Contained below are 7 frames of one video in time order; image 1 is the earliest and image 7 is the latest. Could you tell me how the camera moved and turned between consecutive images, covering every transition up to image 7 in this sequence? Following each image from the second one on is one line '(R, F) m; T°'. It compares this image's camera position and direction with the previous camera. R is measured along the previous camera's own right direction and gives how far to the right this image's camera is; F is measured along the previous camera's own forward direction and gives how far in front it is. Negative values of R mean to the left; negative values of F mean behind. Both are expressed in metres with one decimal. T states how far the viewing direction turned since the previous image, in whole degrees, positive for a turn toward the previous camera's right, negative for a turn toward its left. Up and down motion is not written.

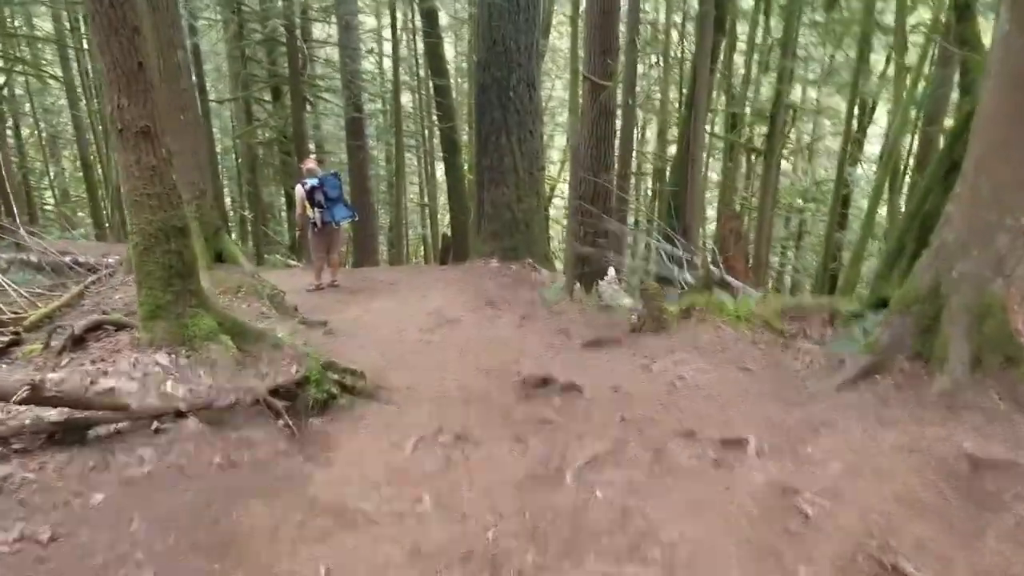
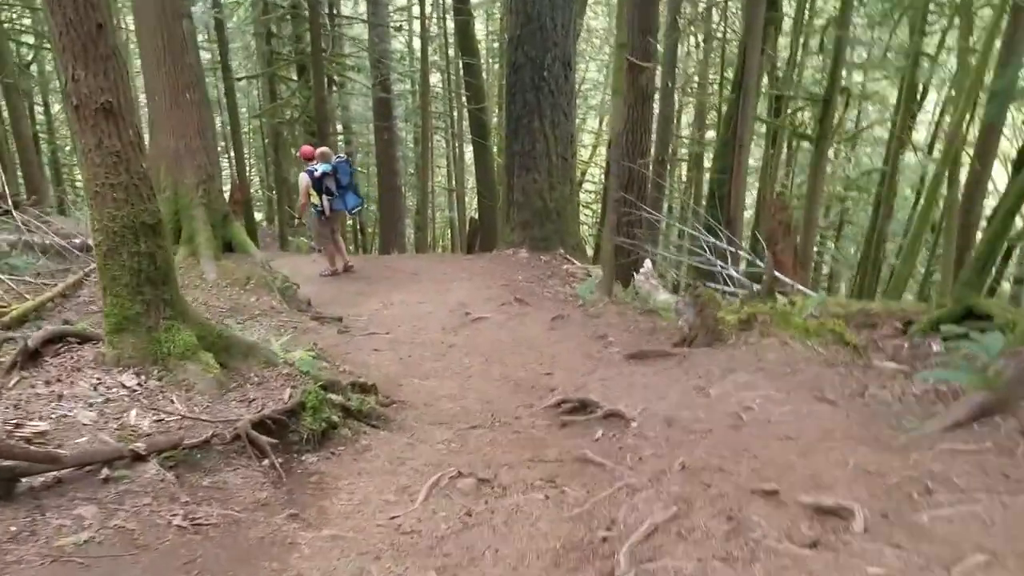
(-0.1, +0.7) m; -2°
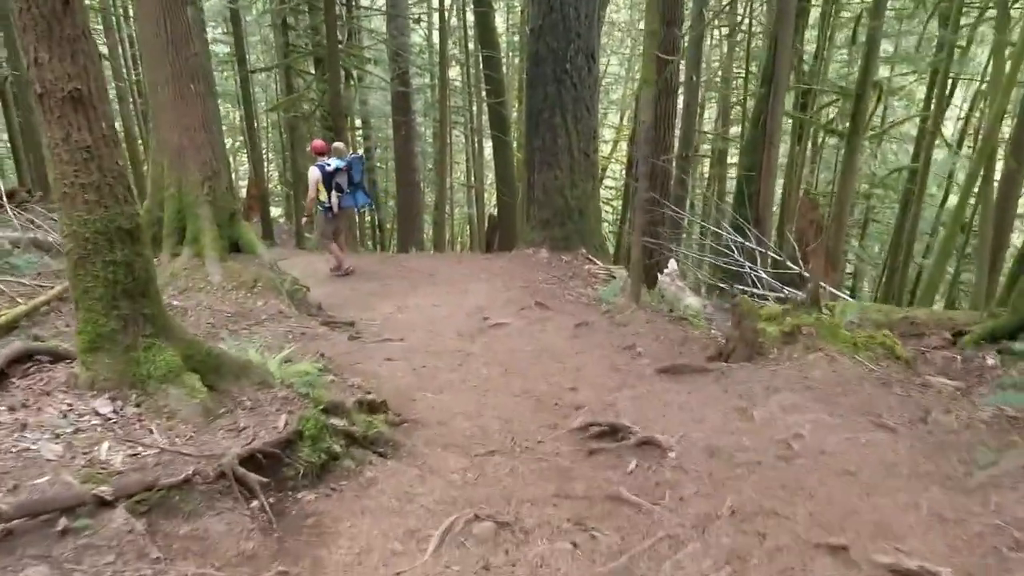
(0.0, +0.4) m; -1°
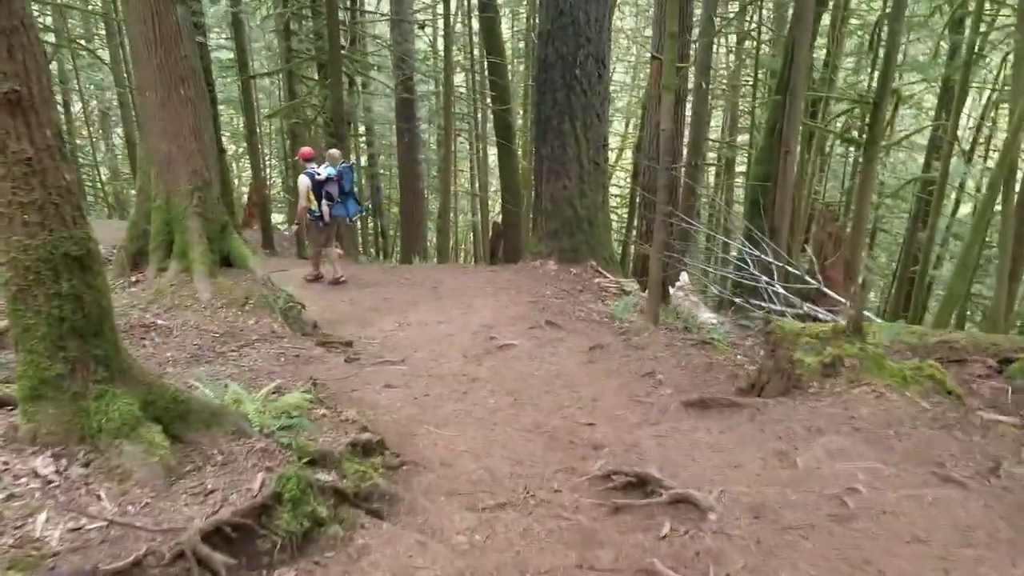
(-0.1, +0.5) m; 0°
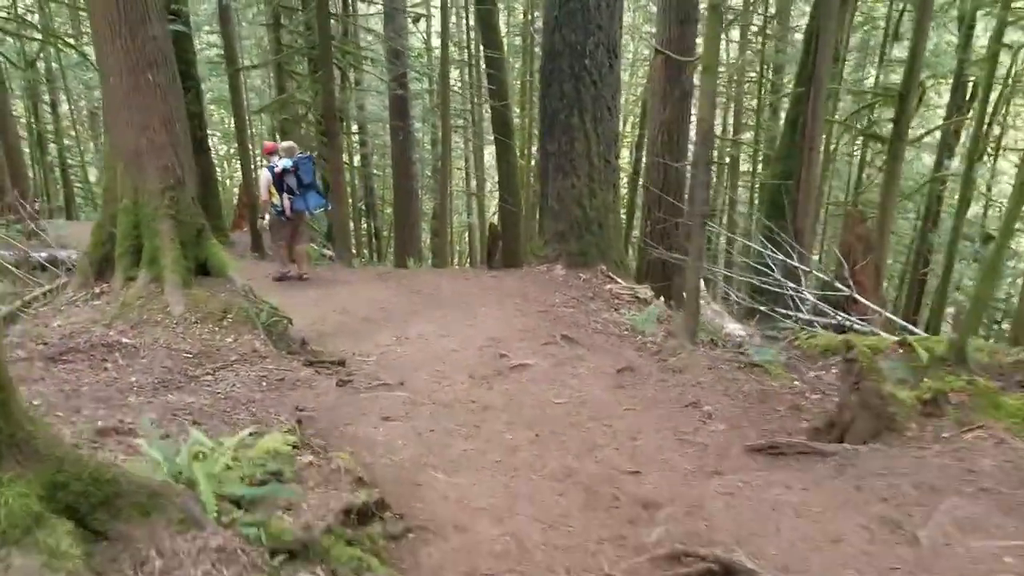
(-0.2, +0.8) m; 0°
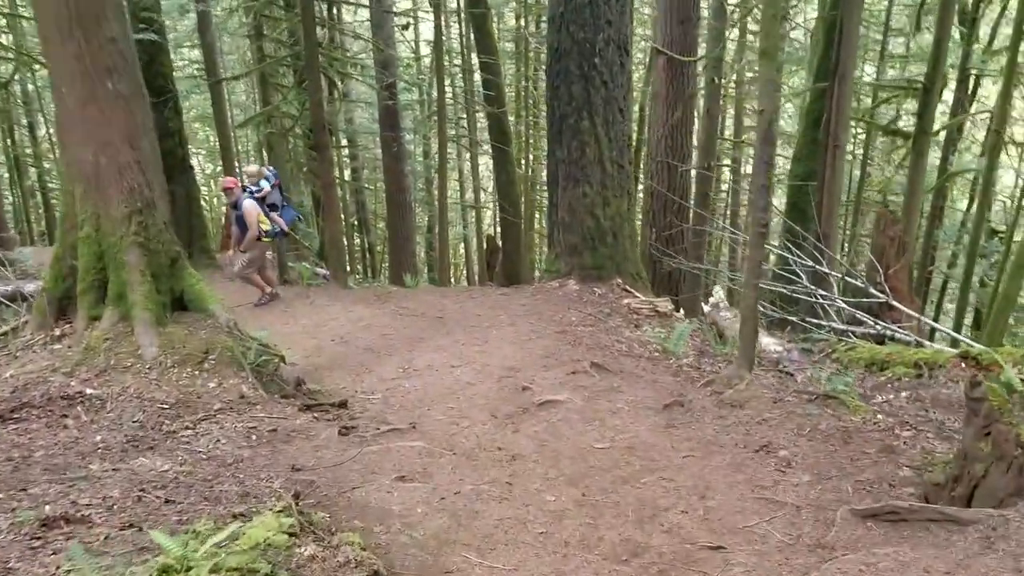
(-0.2, +0.7) m; +1°
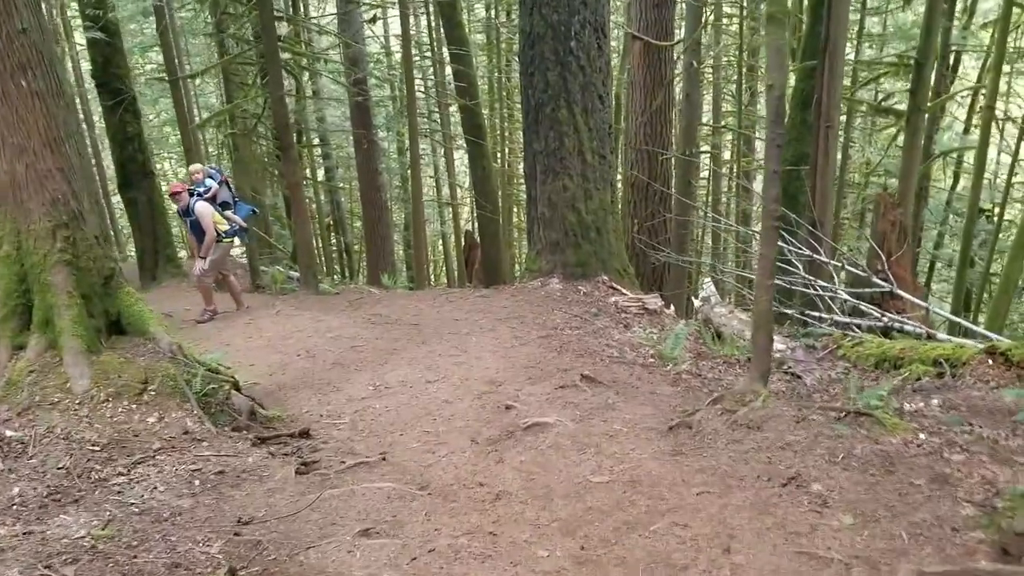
(0.0, +0.6) m; +1°
